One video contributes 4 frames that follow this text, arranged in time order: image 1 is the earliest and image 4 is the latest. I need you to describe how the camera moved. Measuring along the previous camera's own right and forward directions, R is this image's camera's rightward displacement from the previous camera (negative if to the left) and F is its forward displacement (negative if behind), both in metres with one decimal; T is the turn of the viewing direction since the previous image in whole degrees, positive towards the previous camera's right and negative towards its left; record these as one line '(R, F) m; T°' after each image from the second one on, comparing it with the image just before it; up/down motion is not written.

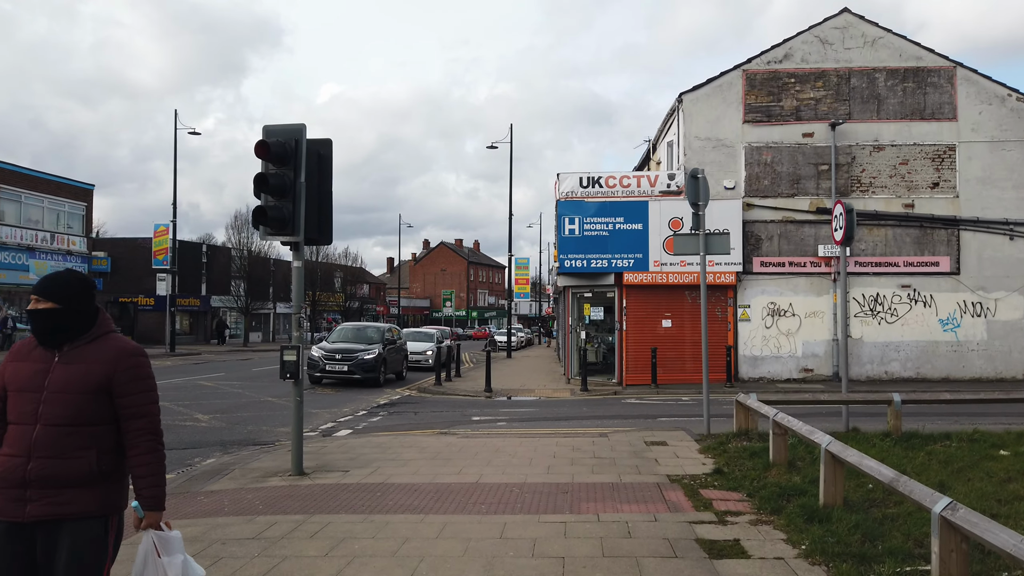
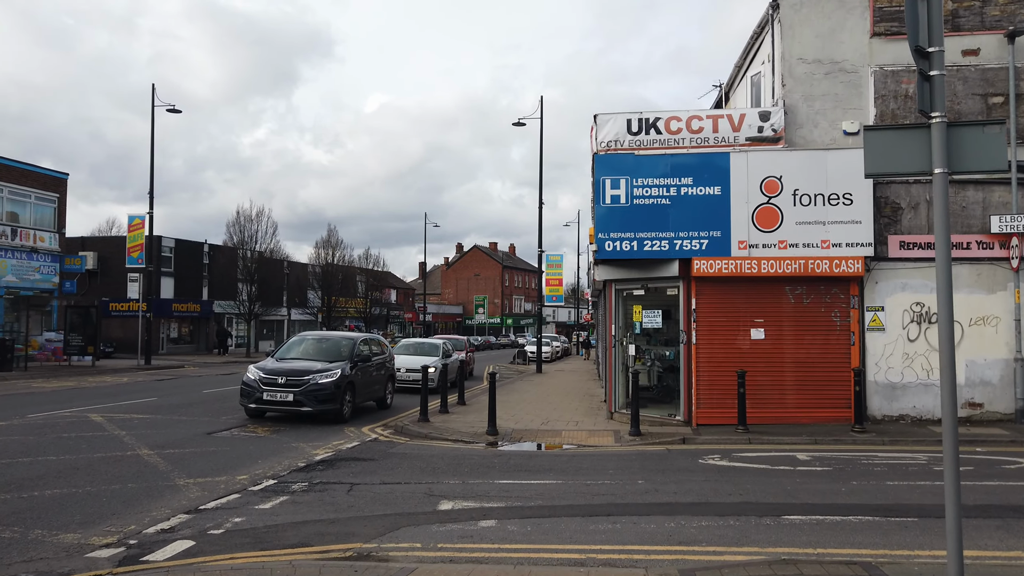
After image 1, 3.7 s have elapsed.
(+0.4, +5.7) m; -3°
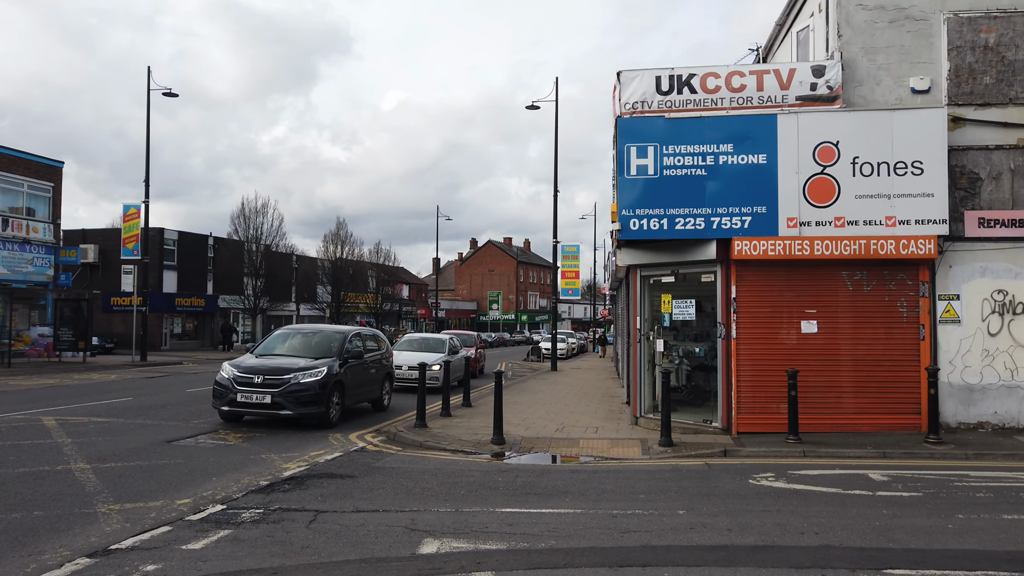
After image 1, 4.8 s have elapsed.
(+0.1, +1.7) m; -1°
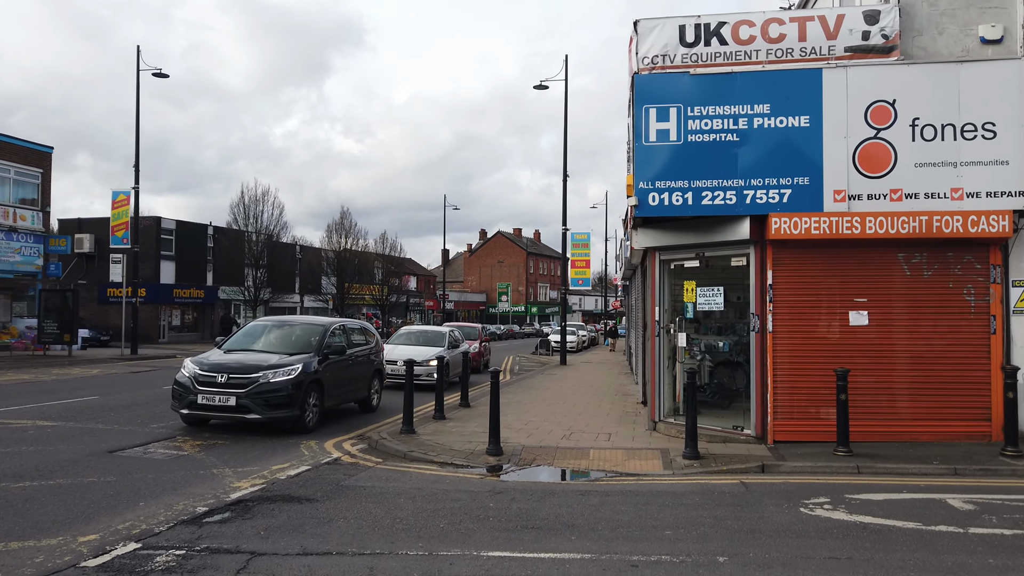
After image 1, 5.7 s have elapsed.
(+0.1, +1.5) m; -1°
